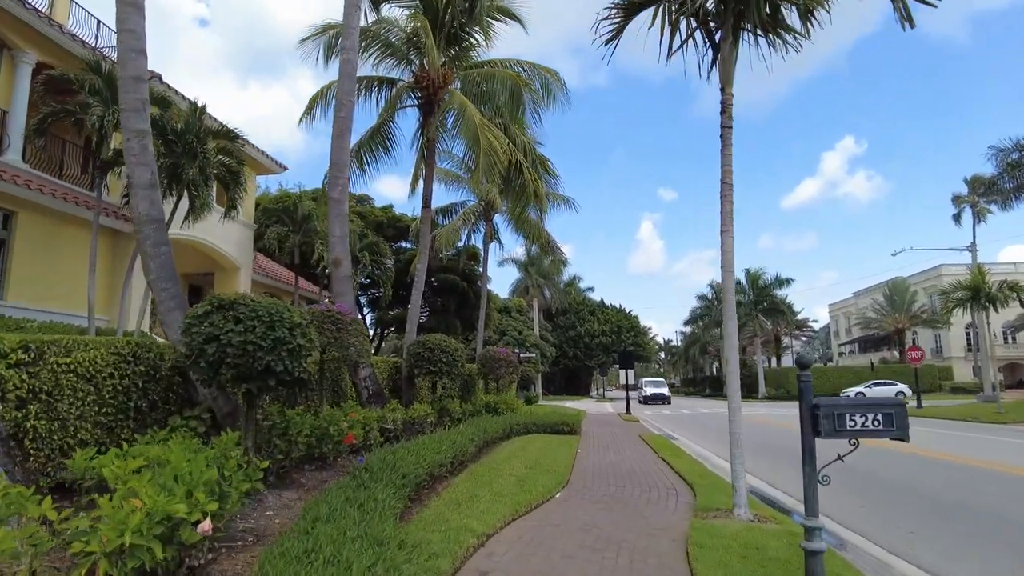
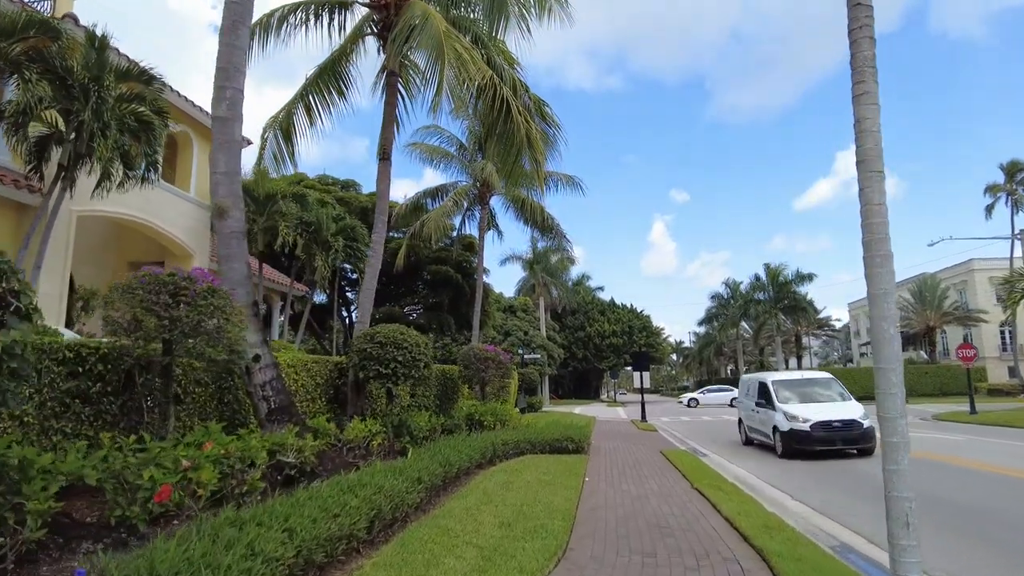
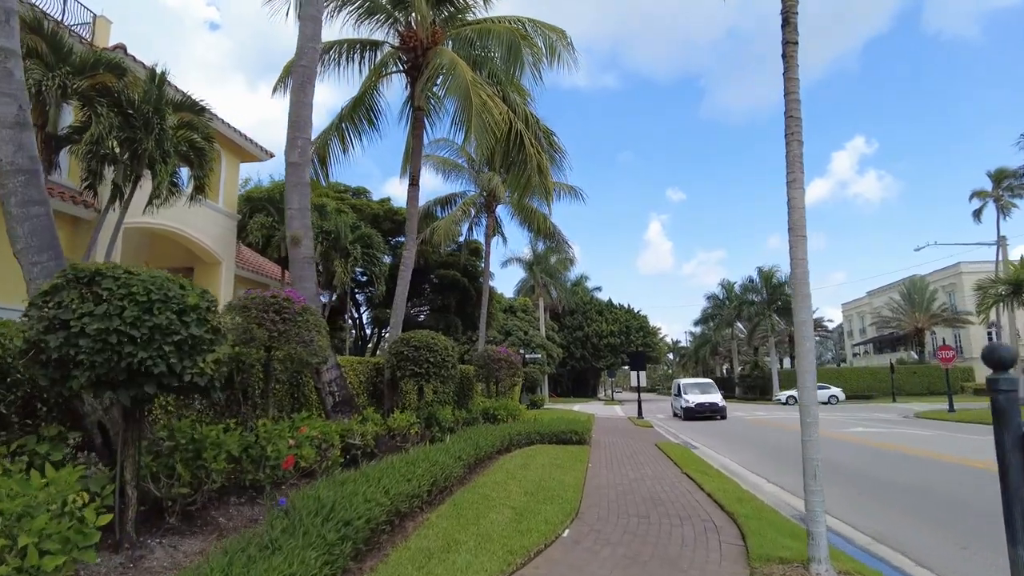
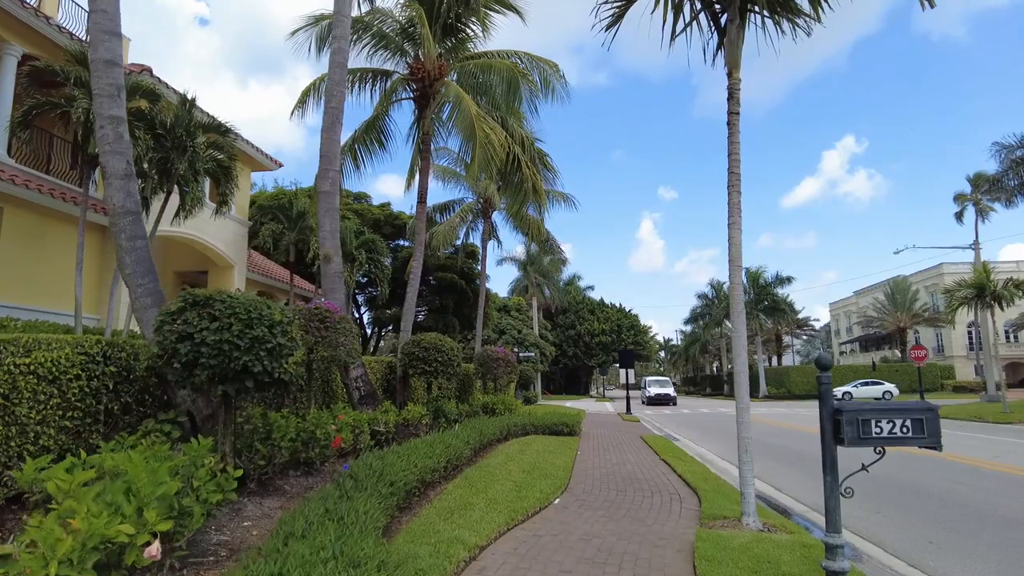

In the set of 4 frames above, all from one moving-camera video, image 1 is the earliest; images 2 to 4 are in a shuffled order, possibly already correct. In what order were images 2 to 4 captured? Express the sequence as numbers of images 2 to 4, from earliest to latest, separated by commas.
4, 3, 2
